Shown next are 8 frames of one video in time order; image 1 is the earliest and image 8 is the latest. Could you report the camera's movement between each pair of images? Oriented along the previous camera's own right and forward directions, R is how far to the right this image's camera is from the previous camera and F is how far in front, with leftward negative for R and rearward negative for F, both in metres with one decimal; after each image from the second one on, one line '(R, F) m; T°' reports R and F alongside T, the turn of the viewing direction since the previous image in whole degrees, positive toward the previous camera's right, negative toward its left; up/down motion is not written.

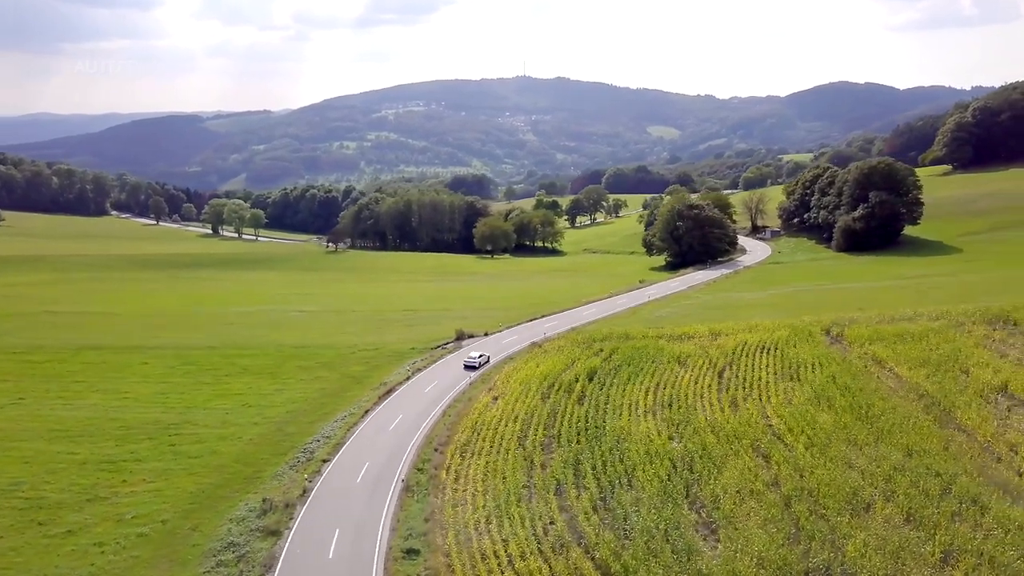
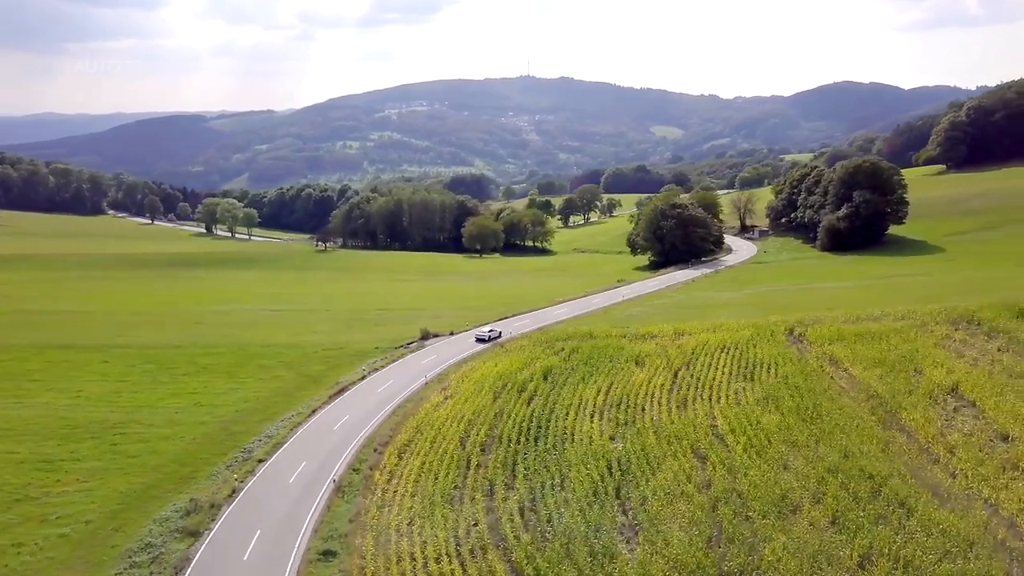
(+2.4, +0.4) m; 0°
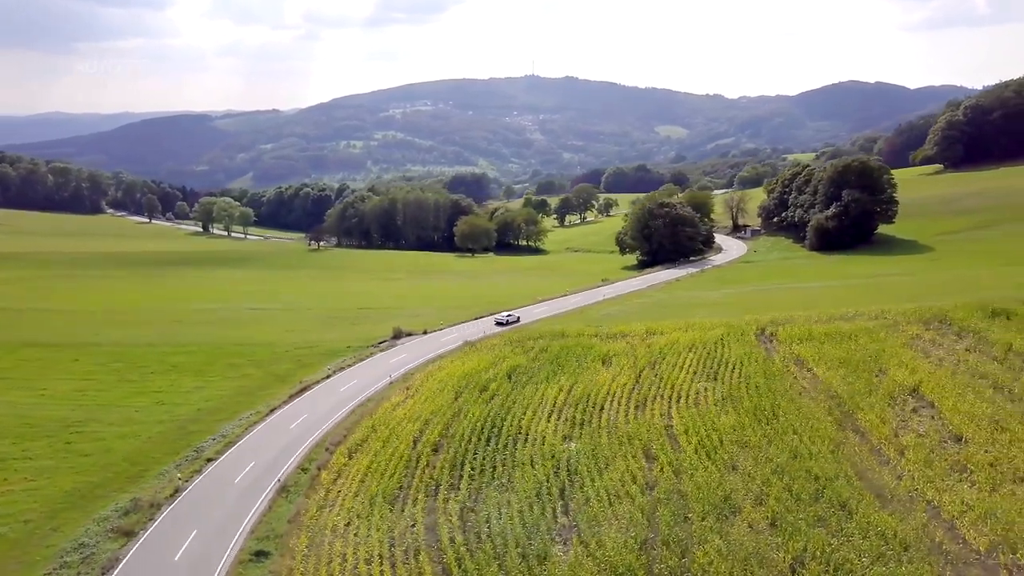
(+1.9, +0.3) m; 0°
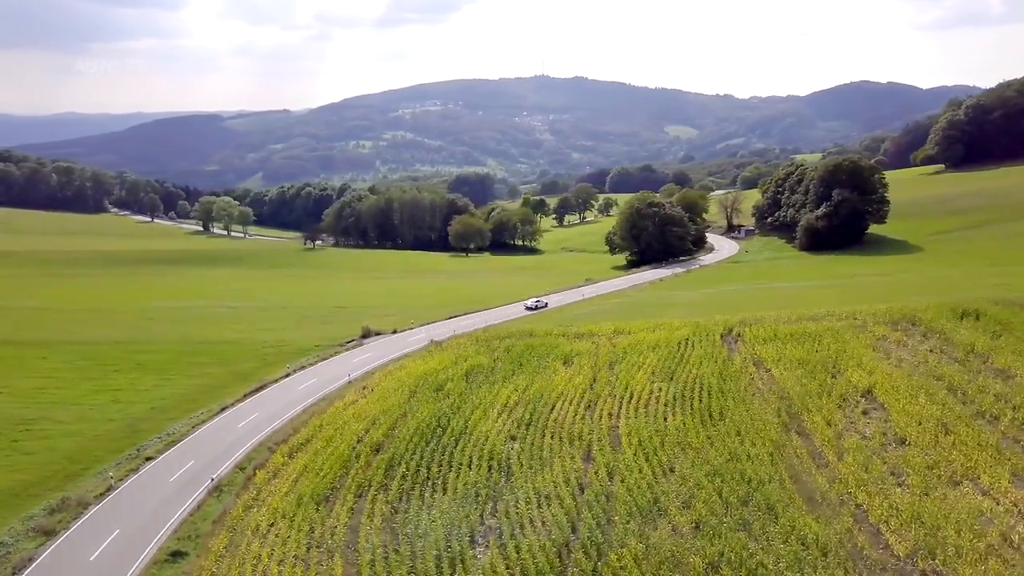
(+2.4, +0.4) m; -1°
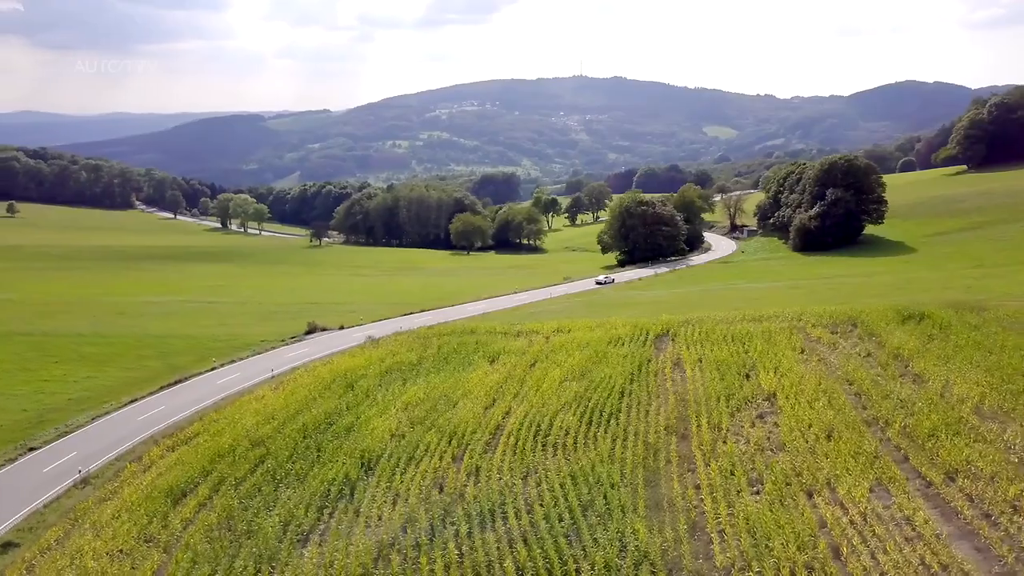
(+5.4, +0.8) m; -3°
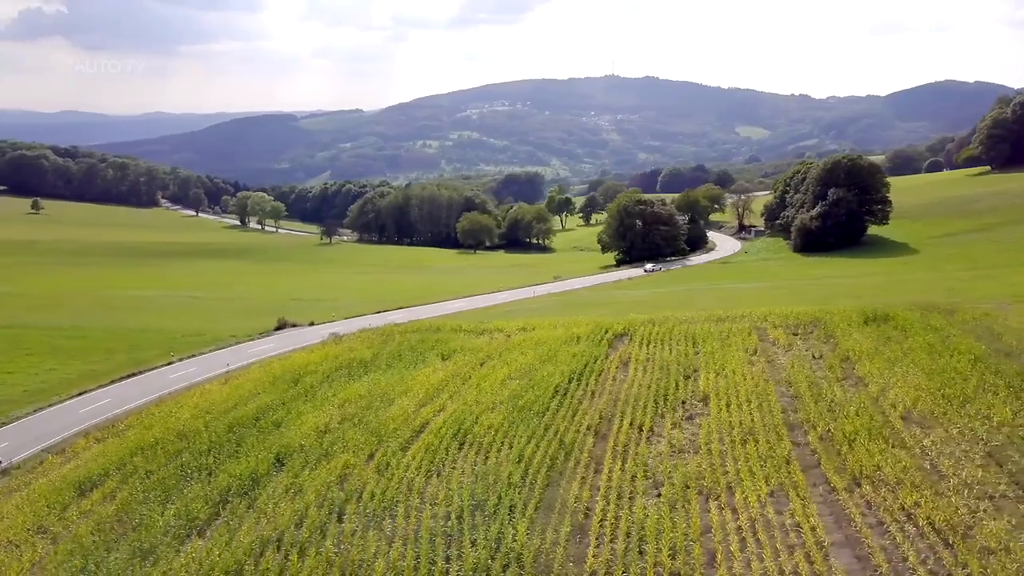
(+3.6, +0.5) m; -2°
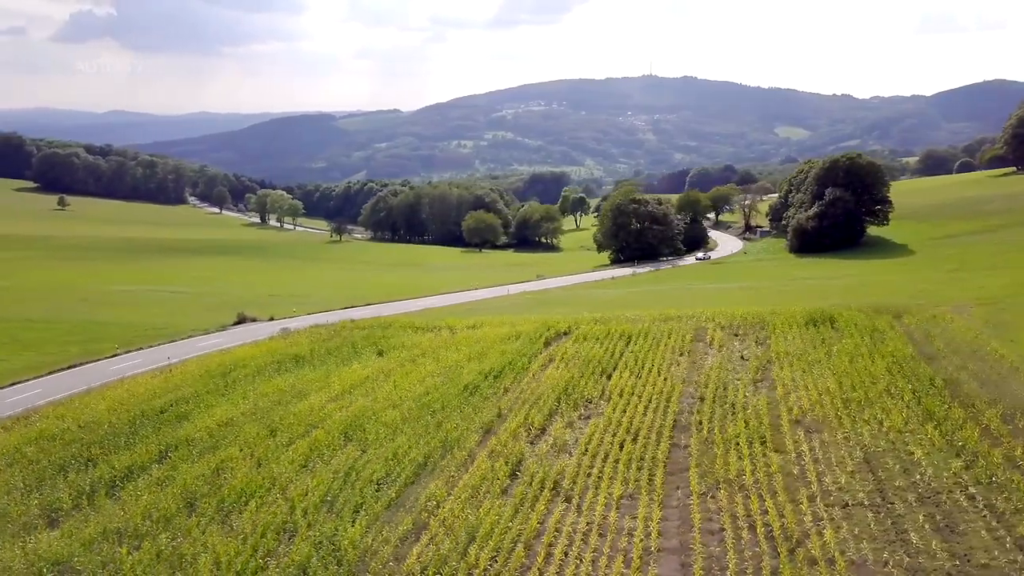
(+4.7, +0.6) m; -3°
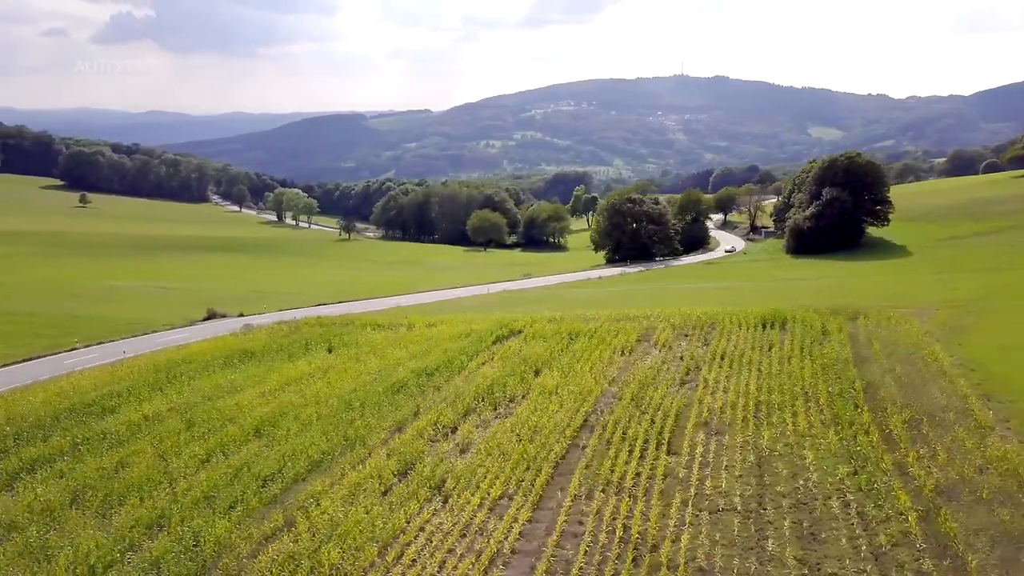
(+3.7, +0.4) m; -2°
